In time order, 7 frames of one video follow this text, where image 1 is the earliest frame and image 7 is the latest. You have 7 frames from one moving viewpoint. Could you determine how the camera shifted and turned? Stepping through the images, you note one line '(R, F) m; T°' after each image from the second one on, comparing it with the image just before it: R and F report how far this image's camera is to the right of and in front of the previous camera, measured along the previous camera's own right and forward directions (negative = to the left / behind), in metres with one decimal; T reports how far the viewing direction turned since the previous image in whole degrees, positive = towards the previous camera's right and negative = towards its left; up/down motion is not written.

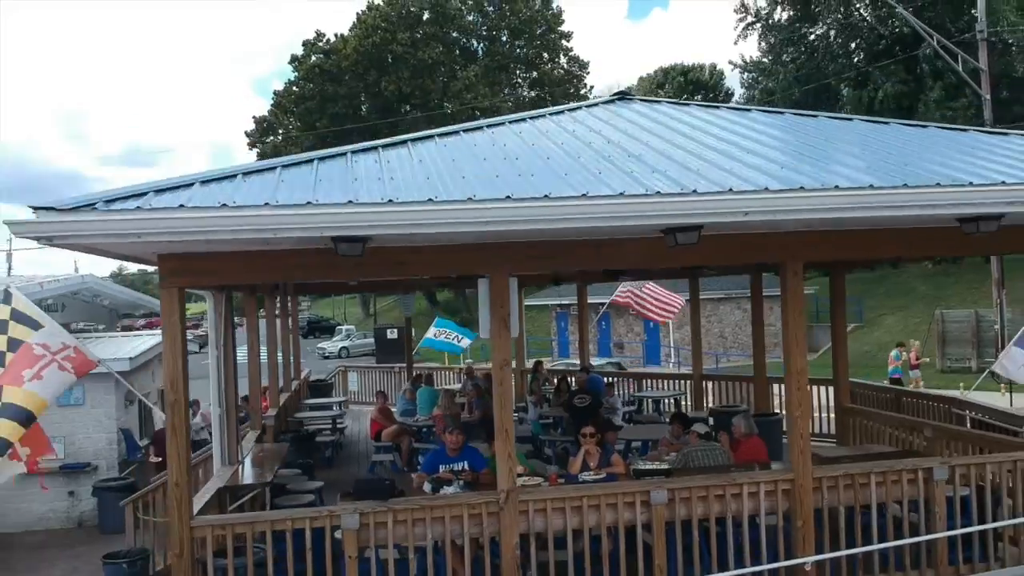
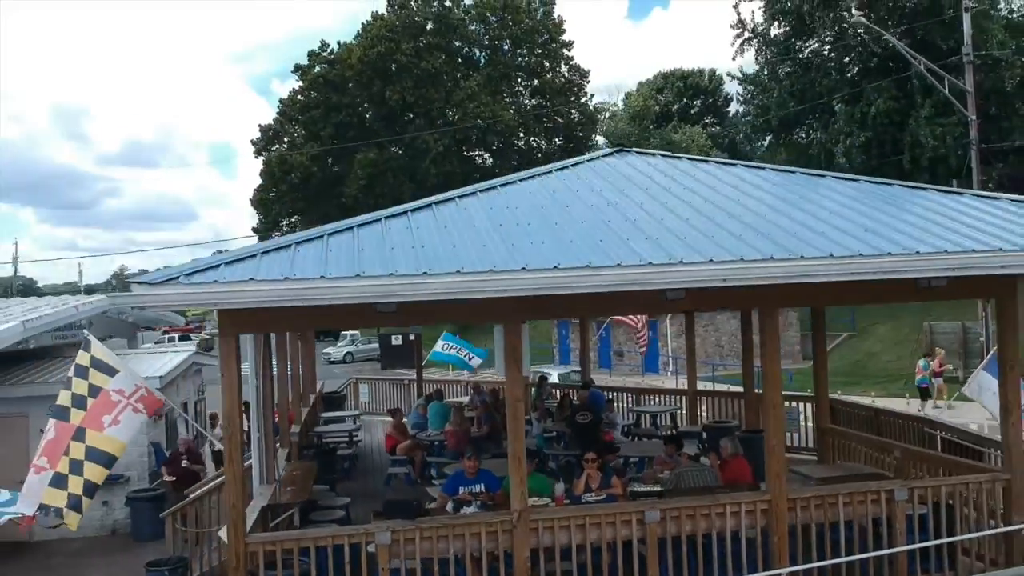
(-0.1, -0.8) m; 0°
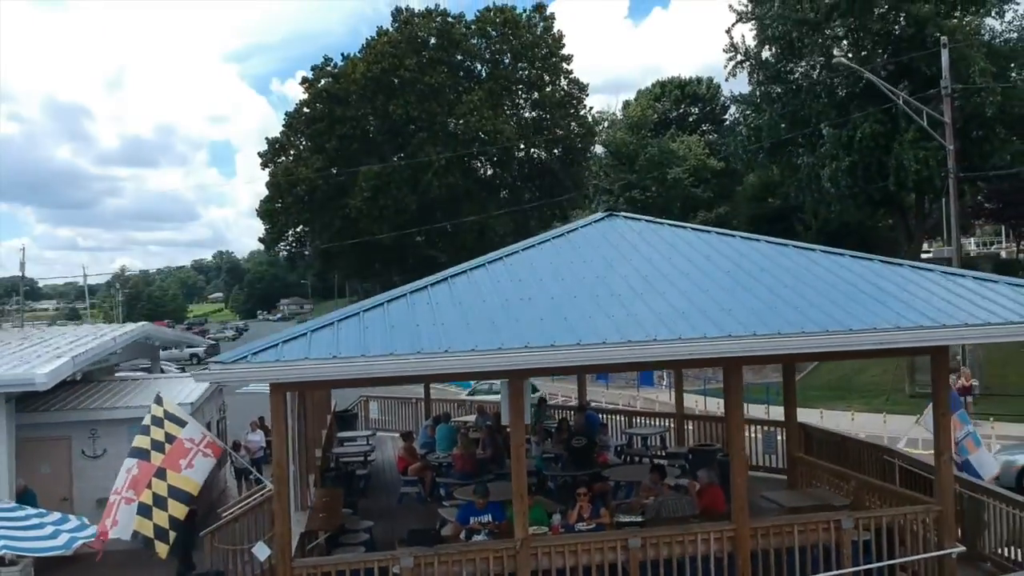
(0.0, -1.2) m; 0°
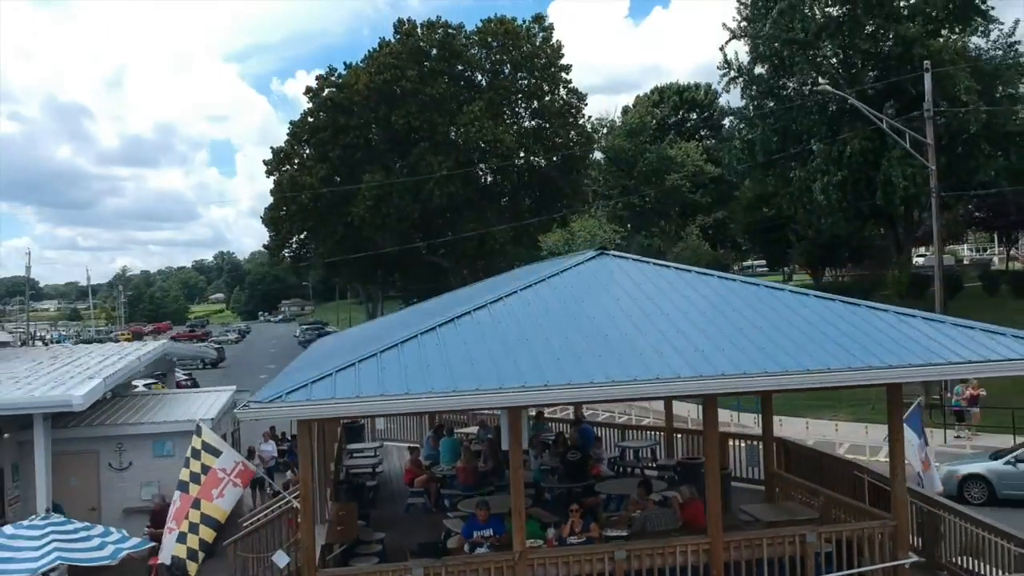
(0.0, -0.9) m; 0°
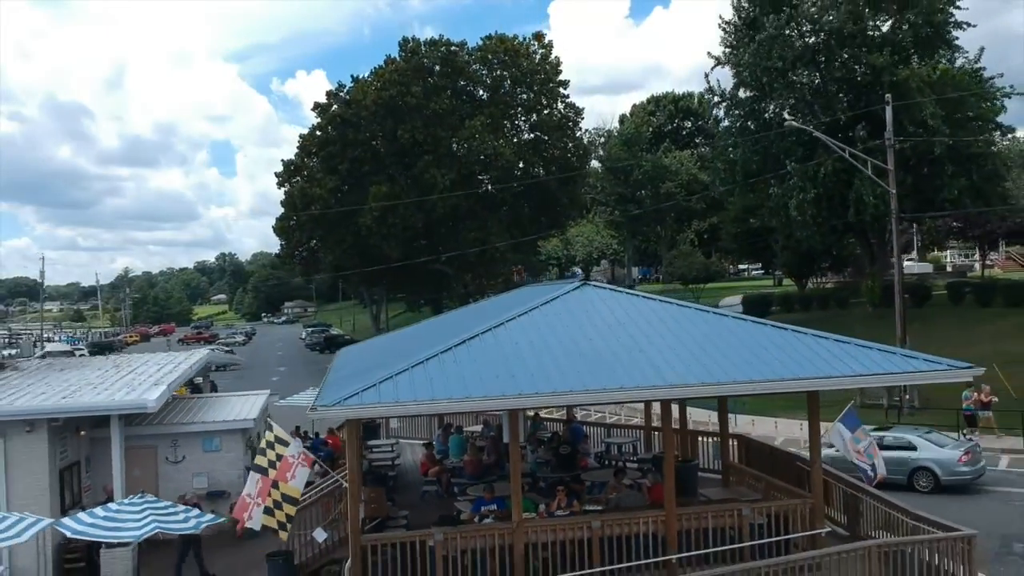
(0.0, -2.4) m; 0°
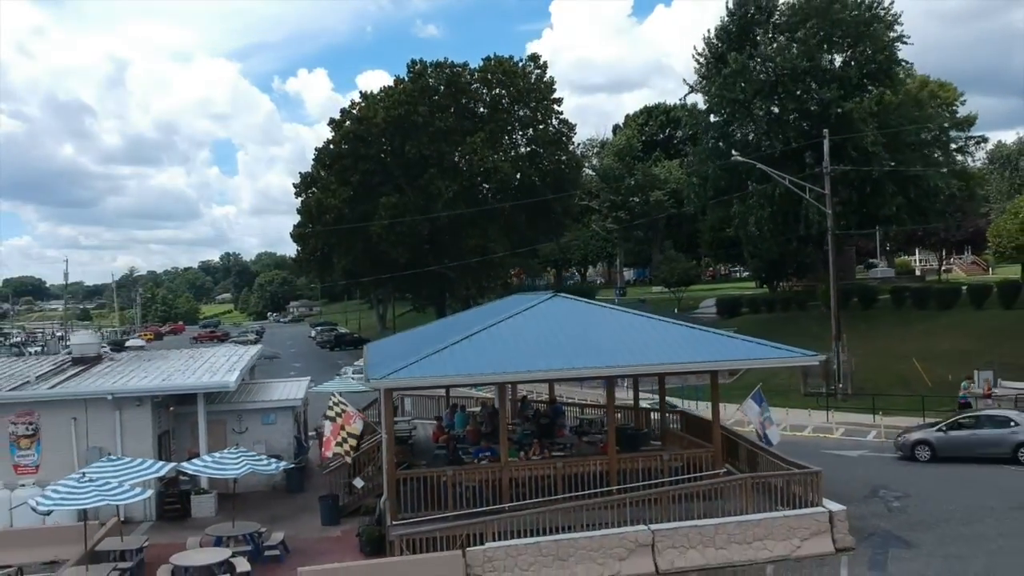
(+0.2, -4.7) m; 0°
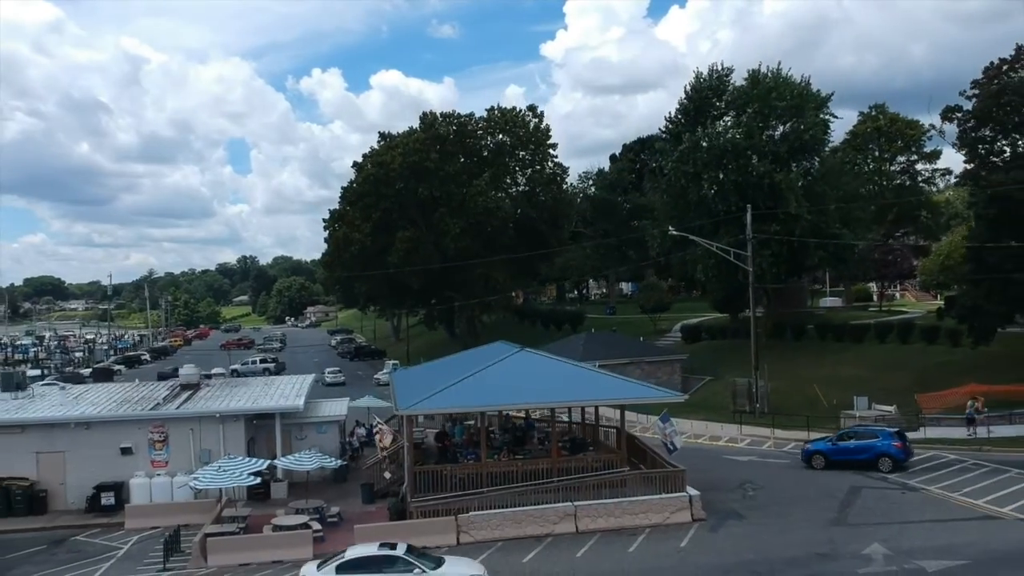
(+1.0, -8.7) m; -1°
